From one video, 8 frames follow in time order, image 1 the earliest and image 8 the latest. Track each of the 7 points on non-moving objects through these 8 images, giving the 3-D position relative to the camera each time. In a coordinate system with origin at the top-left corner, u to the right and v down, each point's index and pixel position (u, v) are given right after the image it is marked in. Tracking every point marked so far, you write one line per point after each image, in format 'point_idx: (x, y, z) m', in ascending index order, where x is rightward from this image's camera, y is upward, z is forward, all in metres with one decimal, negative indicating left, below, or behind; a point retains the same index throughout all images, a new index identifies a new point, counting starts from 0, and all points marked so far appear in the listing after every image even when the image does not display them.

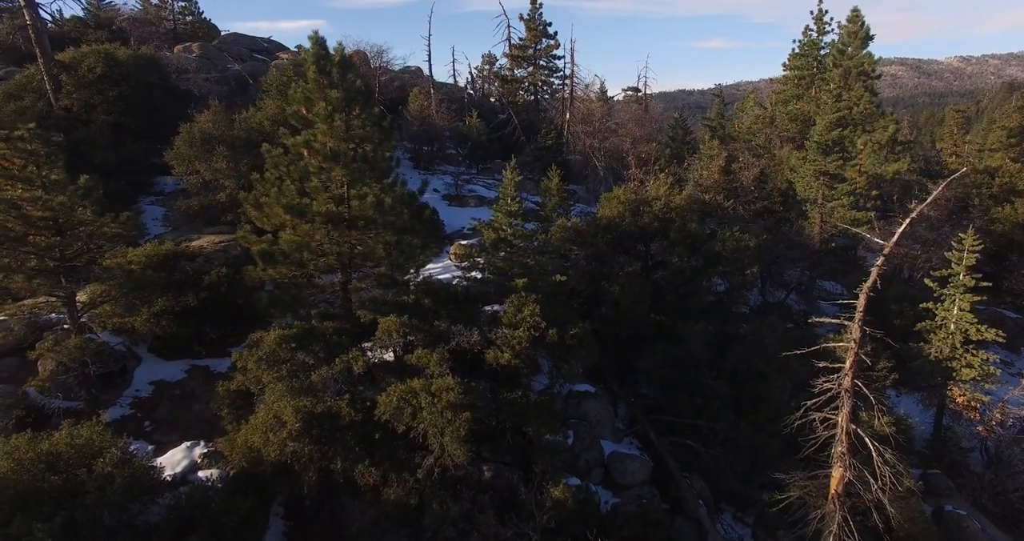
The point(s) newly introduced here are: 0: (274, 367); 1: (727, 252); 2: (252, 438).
0: (-6.0, -2.5, +11.6) m
1: (+9.4, +0.8, +19.2) m
2: (-6.5, -4.2, +11.0) m
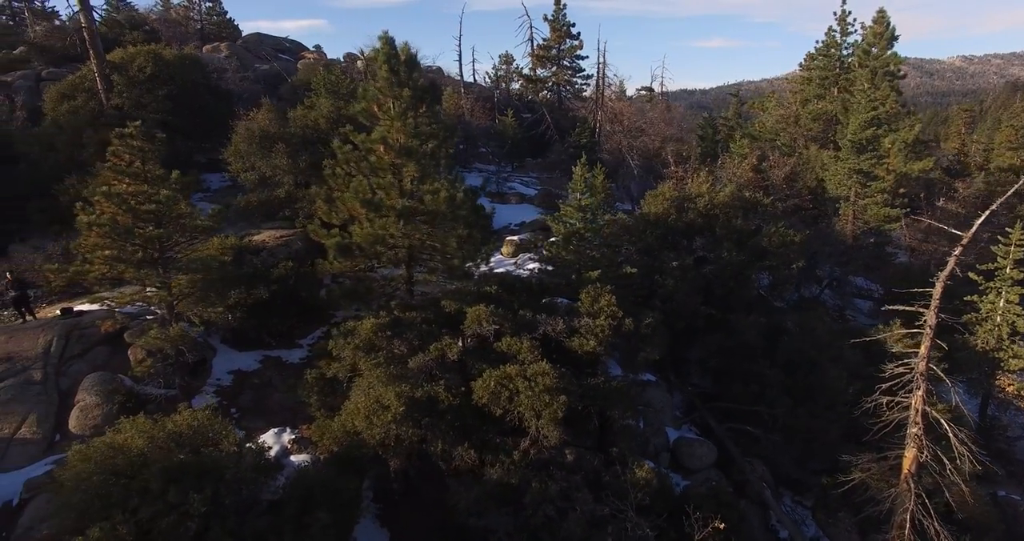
0: (-3.6, -2.3, +12.2) m
1: (+11.7, +1.1, +19.7) m
2: (-4.1, -3.9, +11.5) m
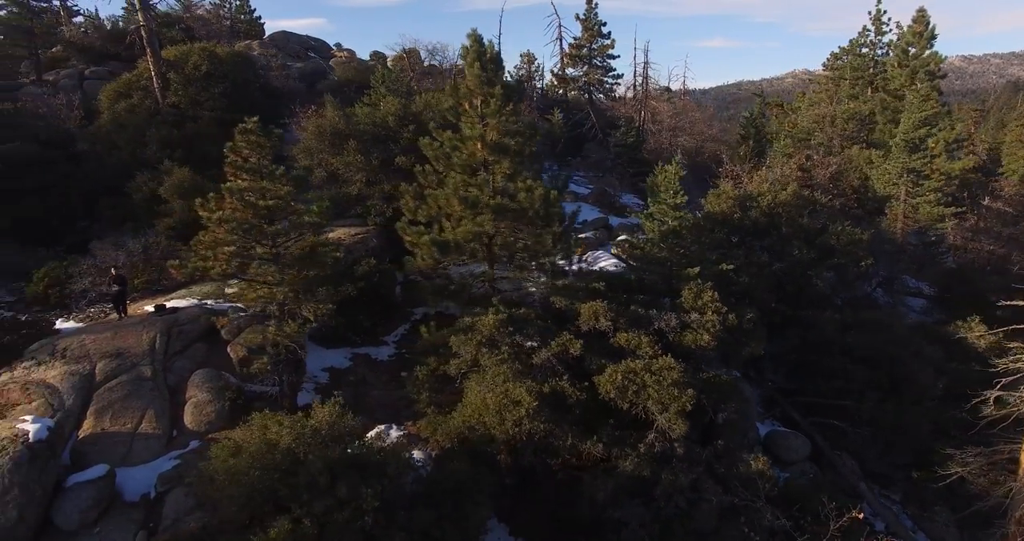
0: (-0.4, -2.2, +12.3) m
1: (+14.9, +1.2, +19.9) m
2: (-0.9, -3.8, +11.6) m
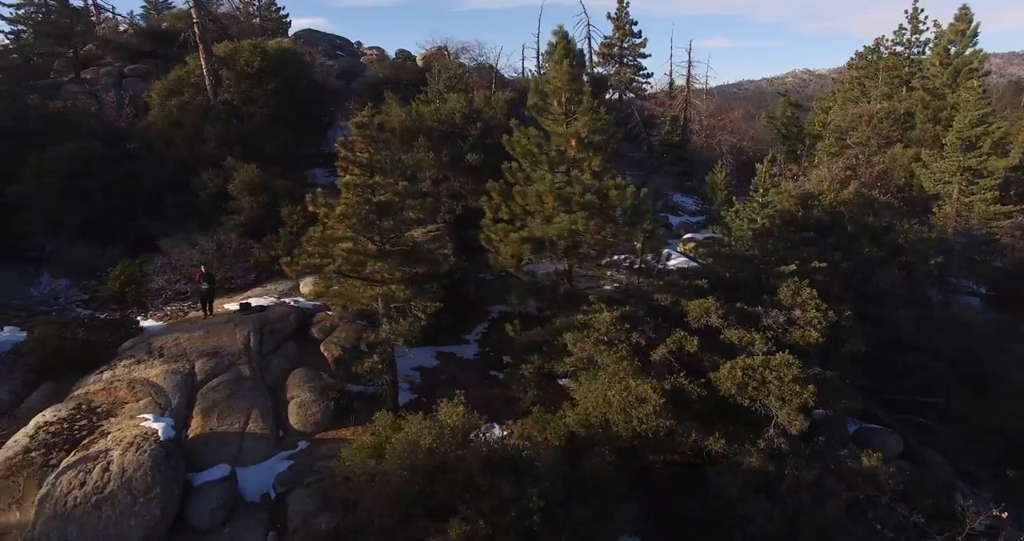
0: (+2.7, -2.1, +12.2) m
1: (+18.0, +1.3, +19.9) m
2: (+2.3, -3.8, +11.5) m
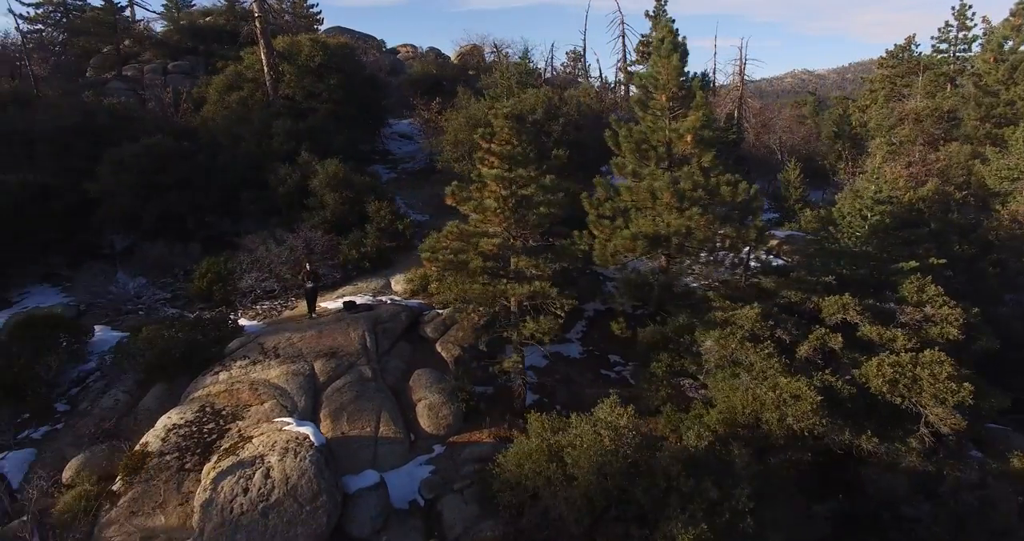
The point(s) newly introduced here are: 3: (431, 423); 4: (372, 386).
0: (+6.6, -2.0, +11.8) m
1: (+21.8, +1.4, +19.6) m
2: (+6.1, -3.7, +11.1) m
3: (-2.2, -4.2, +12.1) m
4: (-3.9, -3.3, +12.5) m
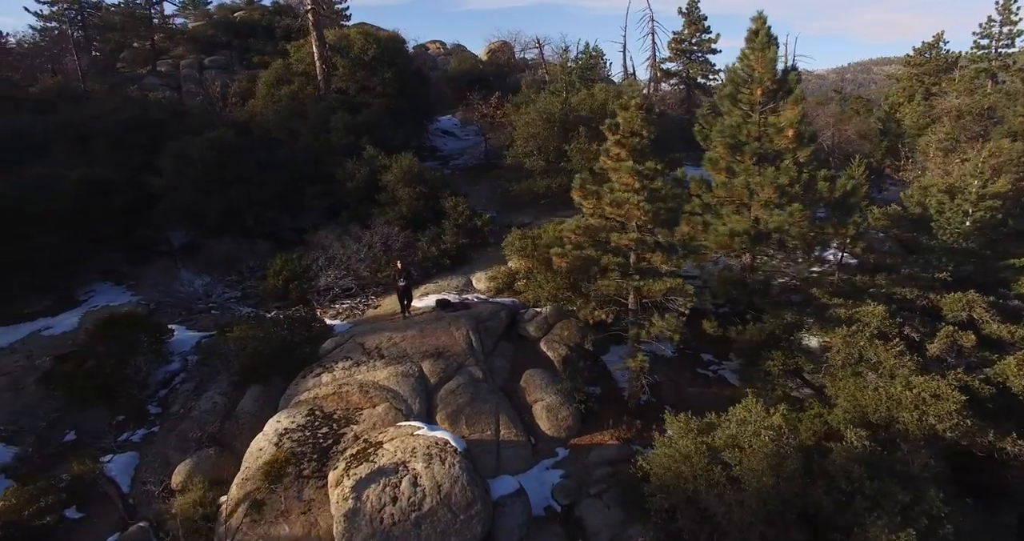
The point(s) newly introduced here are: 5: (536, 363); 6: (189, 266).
0: (+9.8, -1.9, +11.3) m
1: (+25.0, +1.5, +19.2) m
2: (+9.3, -3.5, +10.6) m
3: (+1.0, -4.1, +11.6) m
4: (-0.7, -3.2, +12.0) m
5: (+0.7, -2.8, +13.1) m
6: (-13.7, +0.2, +18.7) m
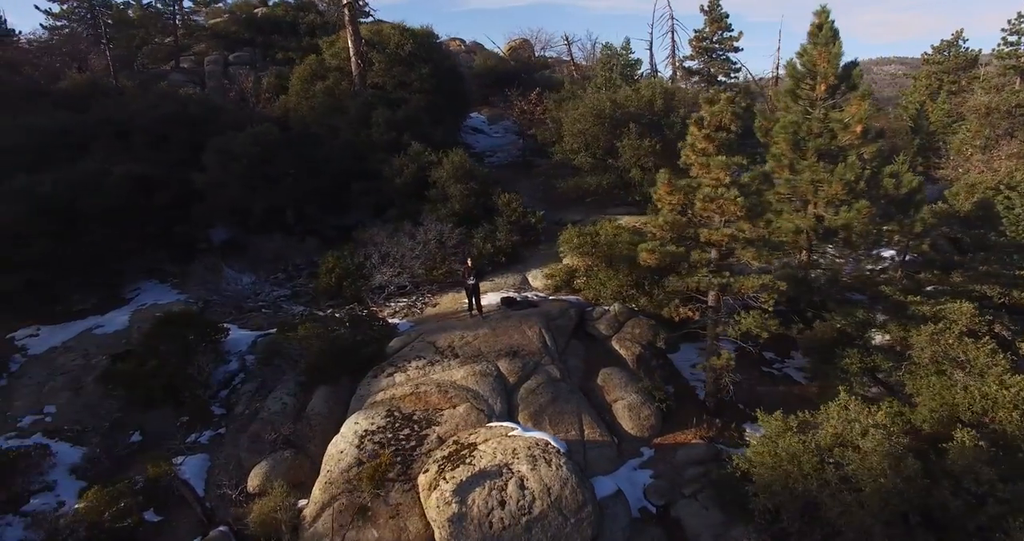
0: (+11.9, -1.8, +11.1) m
1: (+27.1, +1.6, +19.1) m
2: (+11.5, -3.5, +10.4) m
3: (+3.2, -4.0, +11.4) m
4: (+1.4, -3.1, +11.7) m
5: (+2.8, -2.7, +12.9) m
6: (-11.7, +0.3, +18.4) m
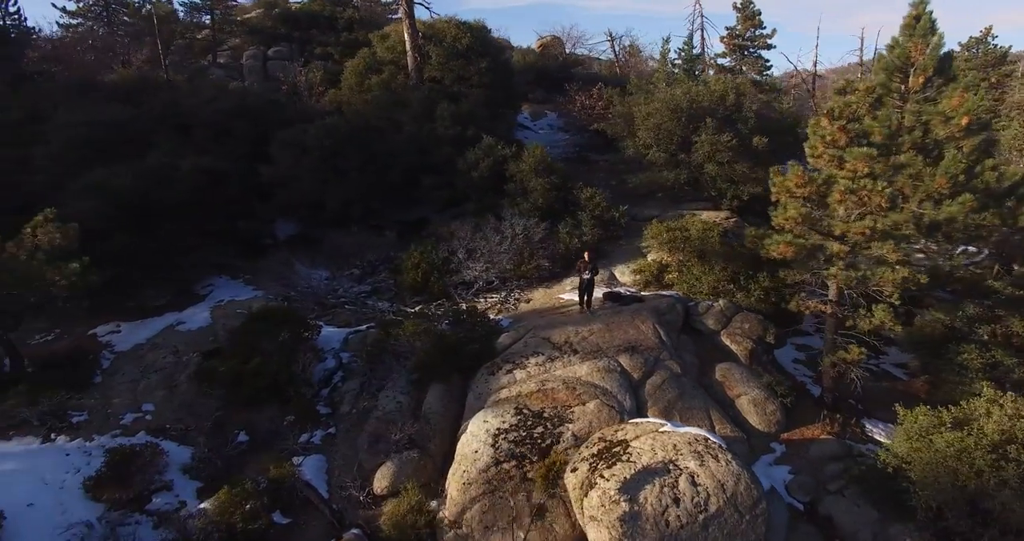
0: (+15.2, -1.6, +10.9) m
1: (+30.2, +1.8, +19.0) m
2: (+14.7, -3.3, +10.2) m
3: (+6.4, -3.8, +11.1) m
4: (+4.7, -2.9, +11.4) m
5: (+6.1, -2.5, +12.6) m
6: (-8.5, +0.4, +18.0) m
